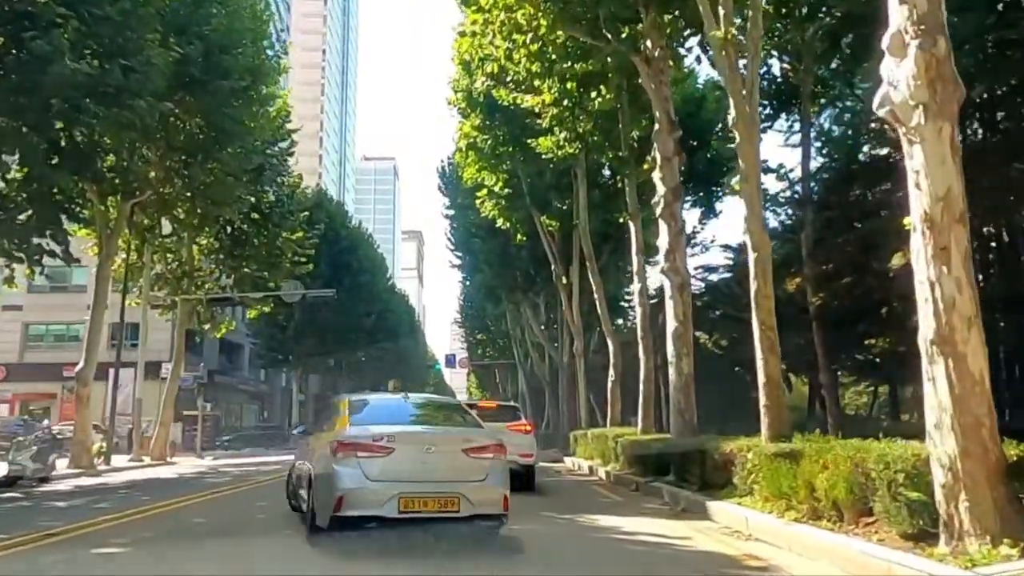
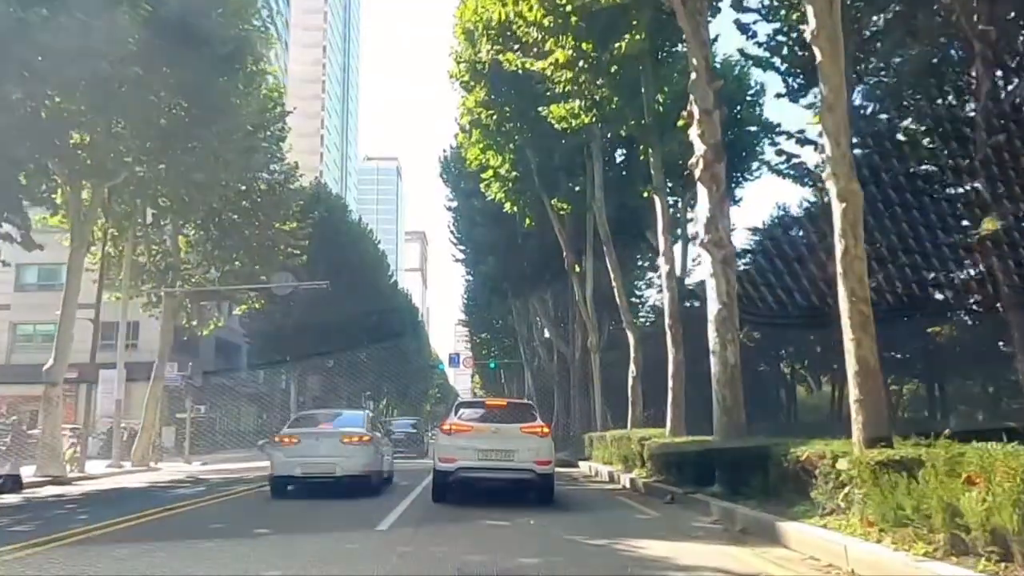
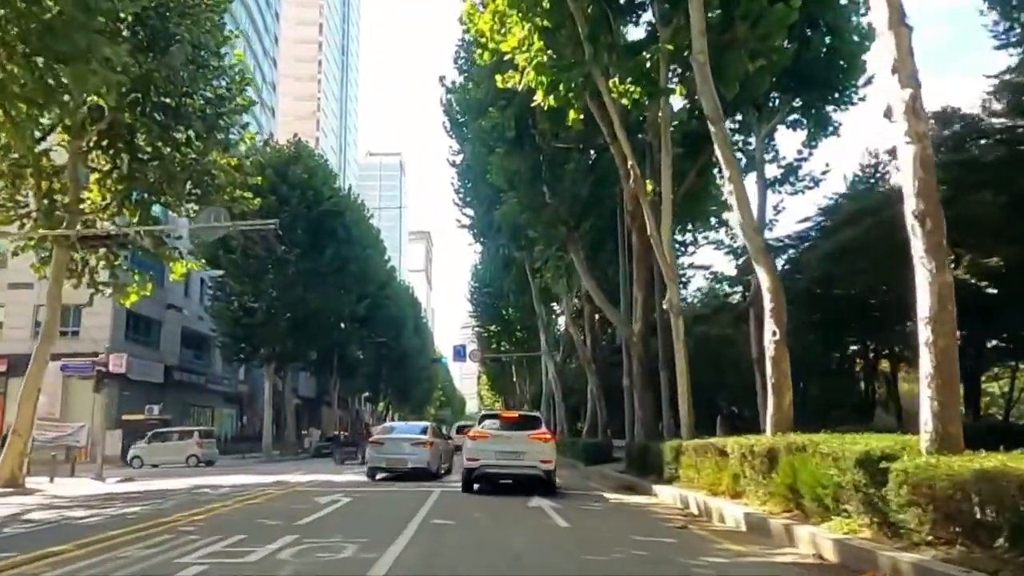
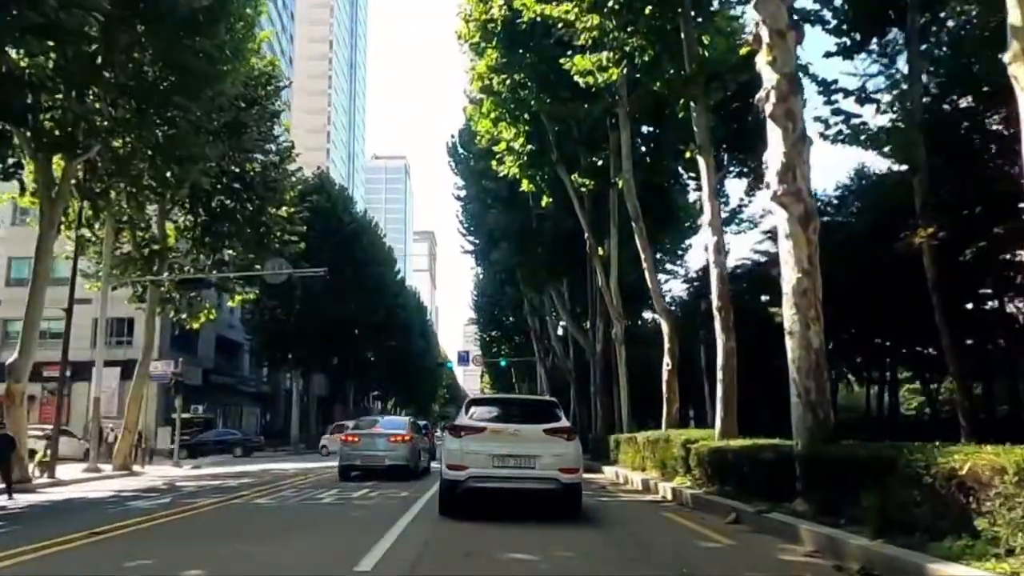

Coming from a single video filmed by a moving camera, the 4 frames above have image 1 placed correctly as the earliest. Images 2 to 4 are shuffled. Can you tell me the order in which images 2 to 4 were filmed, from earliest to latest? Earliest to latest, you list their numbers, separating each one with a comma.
2, 4, 3
